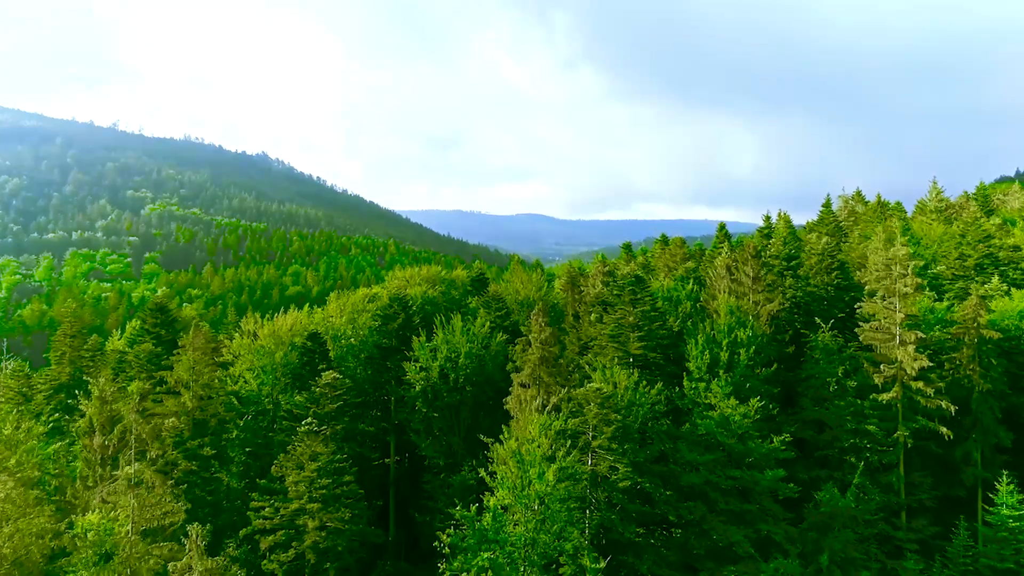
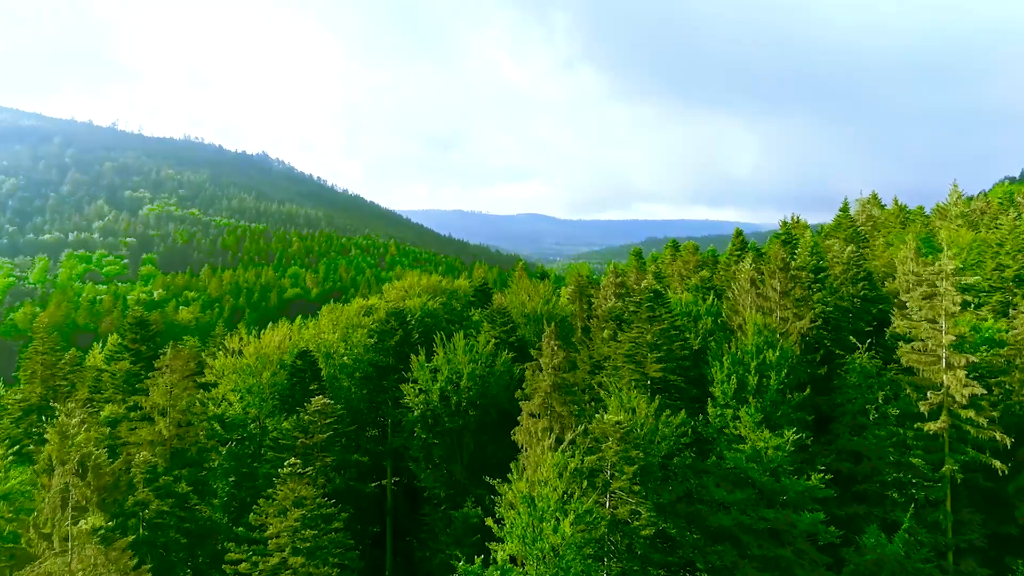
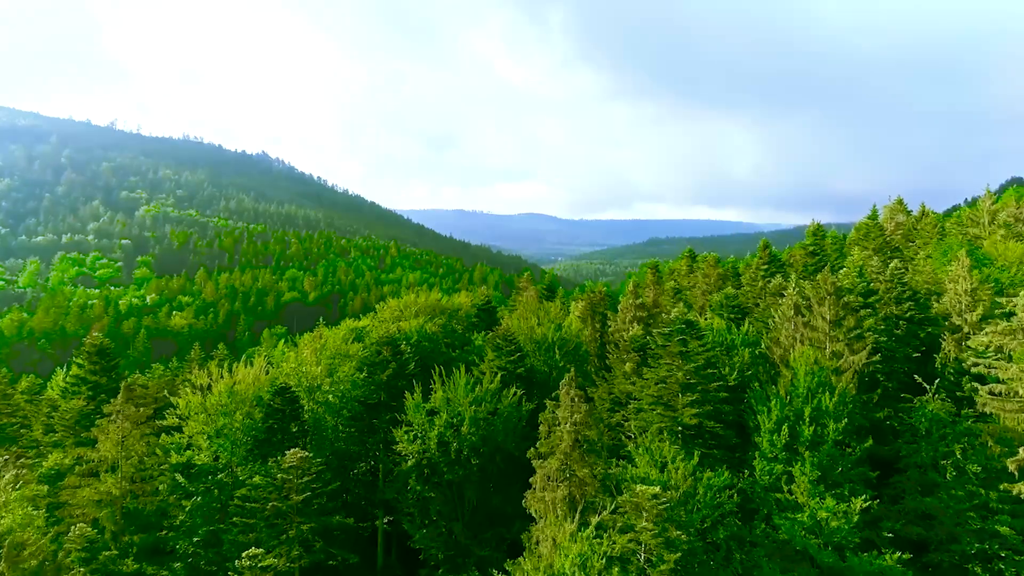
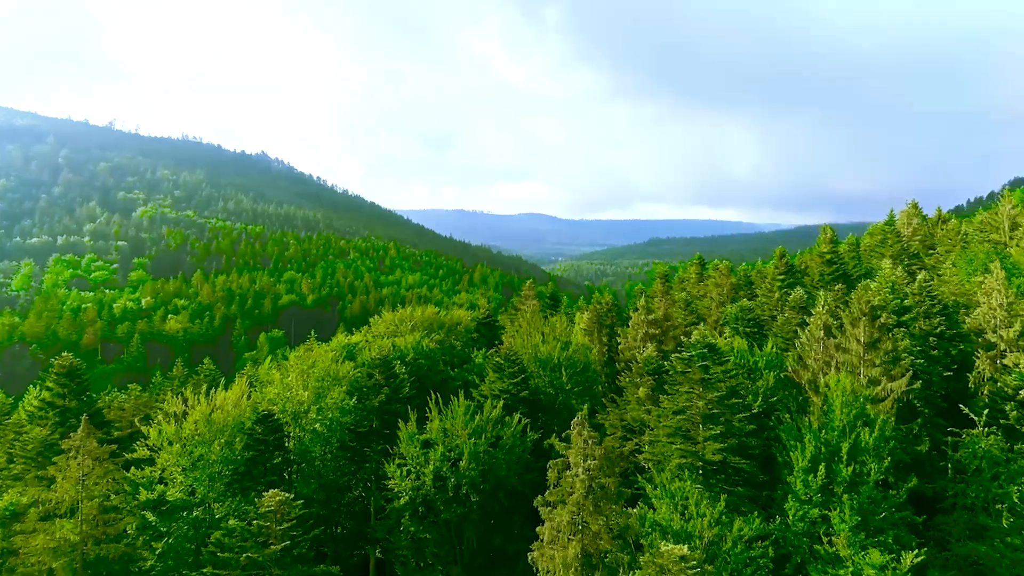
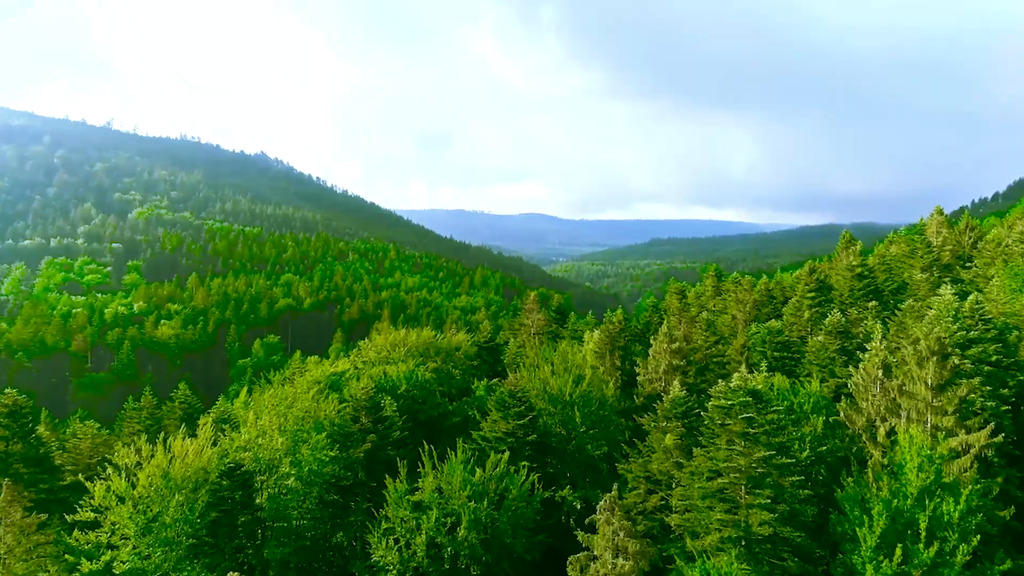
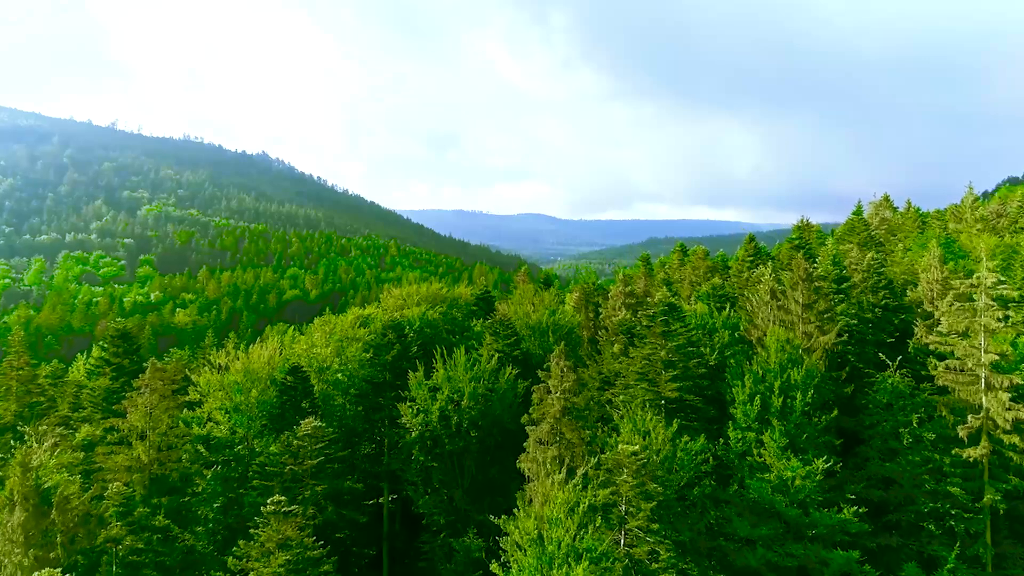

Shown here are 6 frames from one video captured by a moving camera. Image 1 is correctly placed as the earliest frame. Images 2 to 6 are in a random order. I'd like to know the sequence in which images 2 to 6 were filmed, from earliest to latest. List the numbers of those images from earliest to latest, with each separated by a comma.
2, 6, 3, 4, 5
